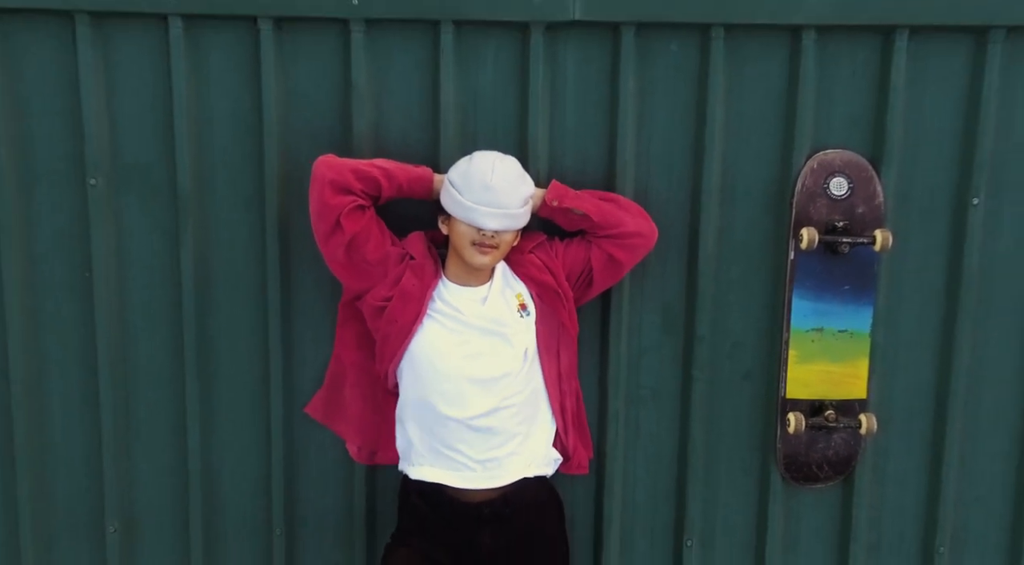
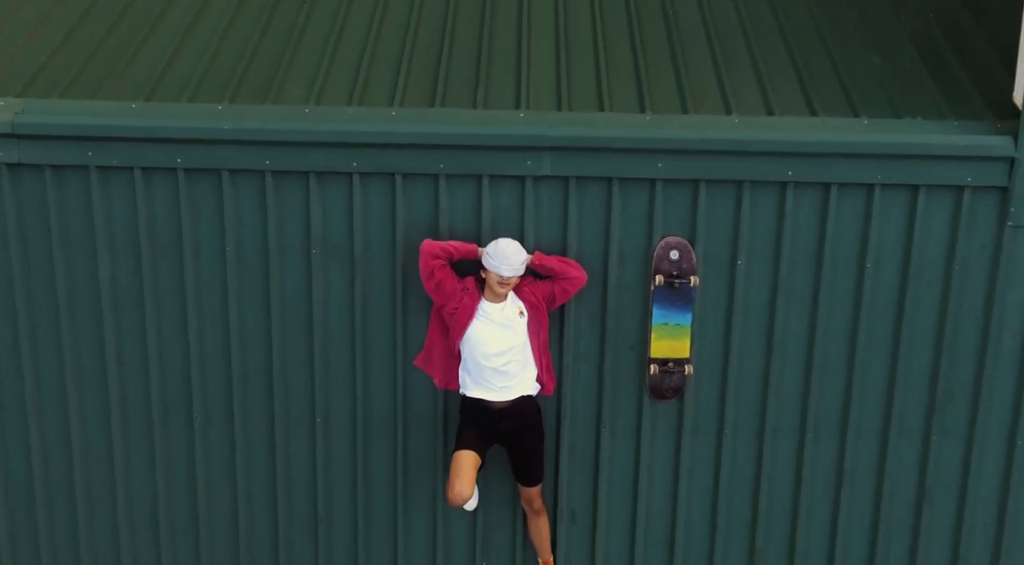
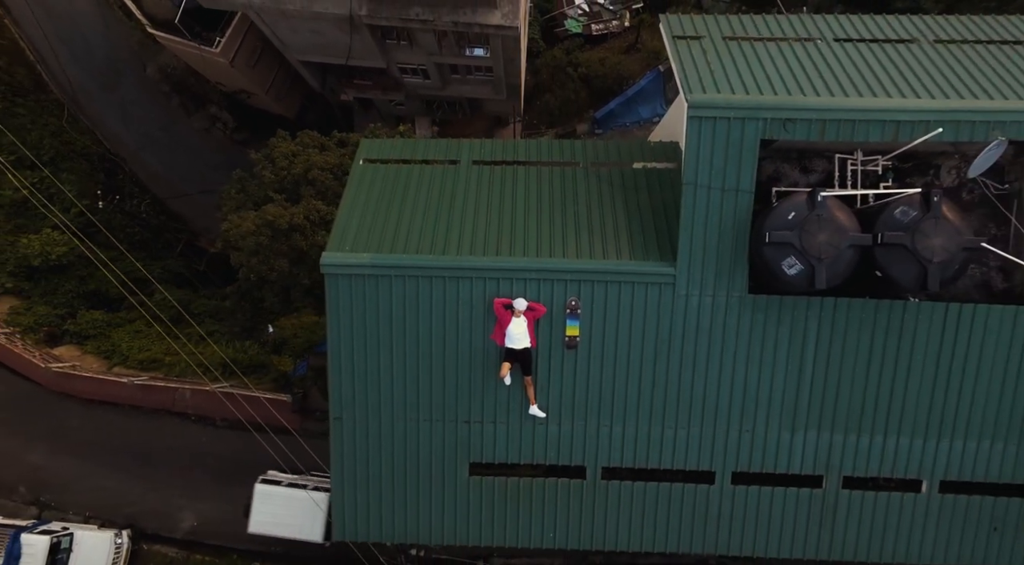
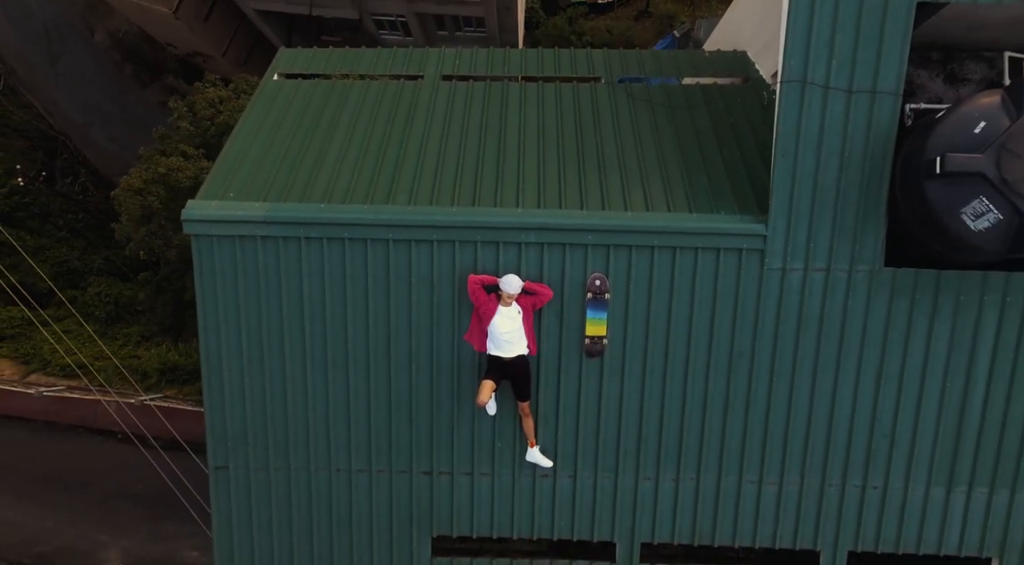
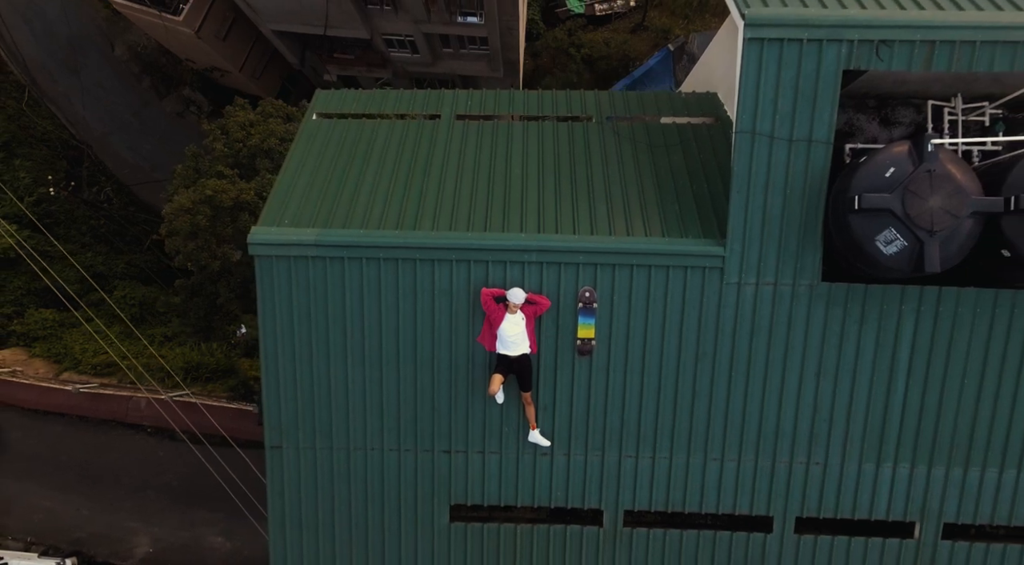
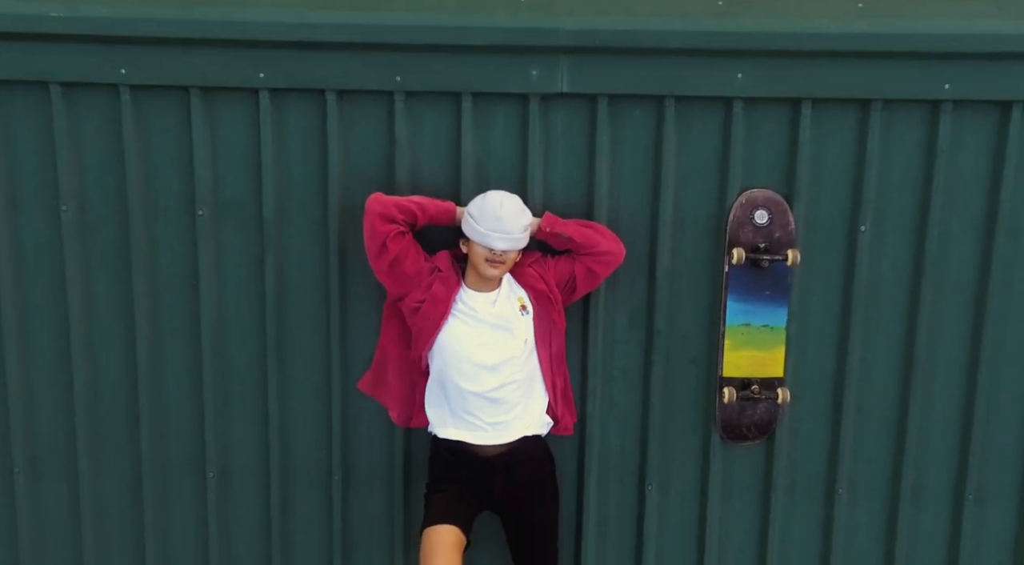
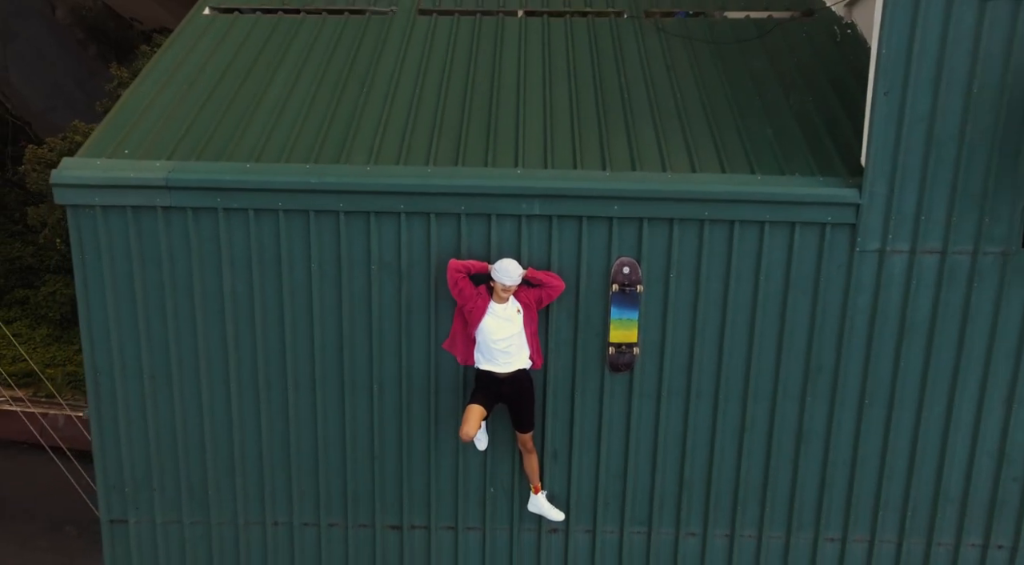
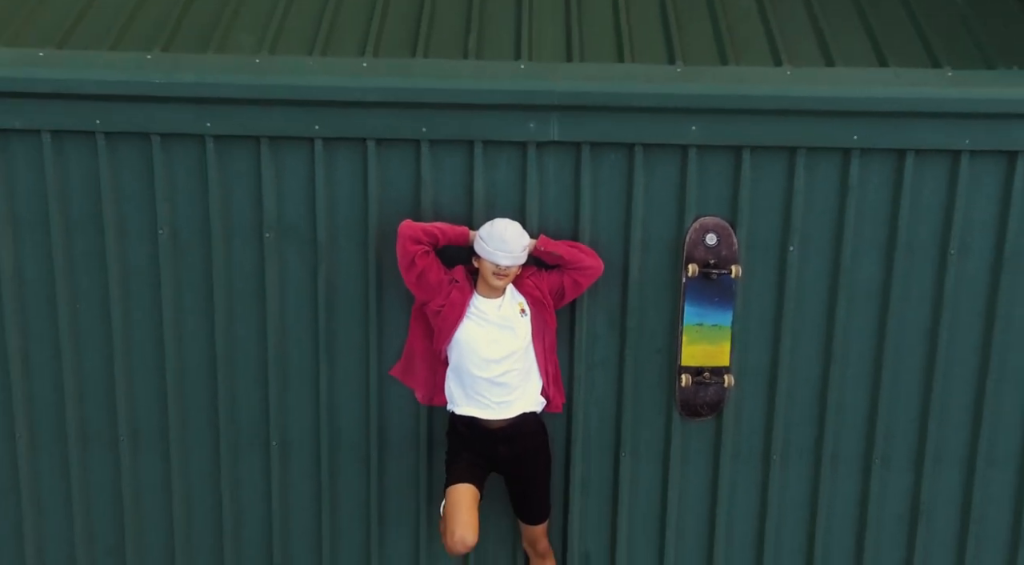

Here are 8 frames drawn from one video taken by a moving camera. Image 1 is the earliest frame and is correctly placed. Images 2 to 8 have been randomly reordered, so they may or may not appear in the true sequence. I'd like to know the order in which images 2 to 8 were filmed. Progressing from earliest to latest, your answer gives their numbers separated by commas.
6, 8, 2, 7, 4, 5, 3
